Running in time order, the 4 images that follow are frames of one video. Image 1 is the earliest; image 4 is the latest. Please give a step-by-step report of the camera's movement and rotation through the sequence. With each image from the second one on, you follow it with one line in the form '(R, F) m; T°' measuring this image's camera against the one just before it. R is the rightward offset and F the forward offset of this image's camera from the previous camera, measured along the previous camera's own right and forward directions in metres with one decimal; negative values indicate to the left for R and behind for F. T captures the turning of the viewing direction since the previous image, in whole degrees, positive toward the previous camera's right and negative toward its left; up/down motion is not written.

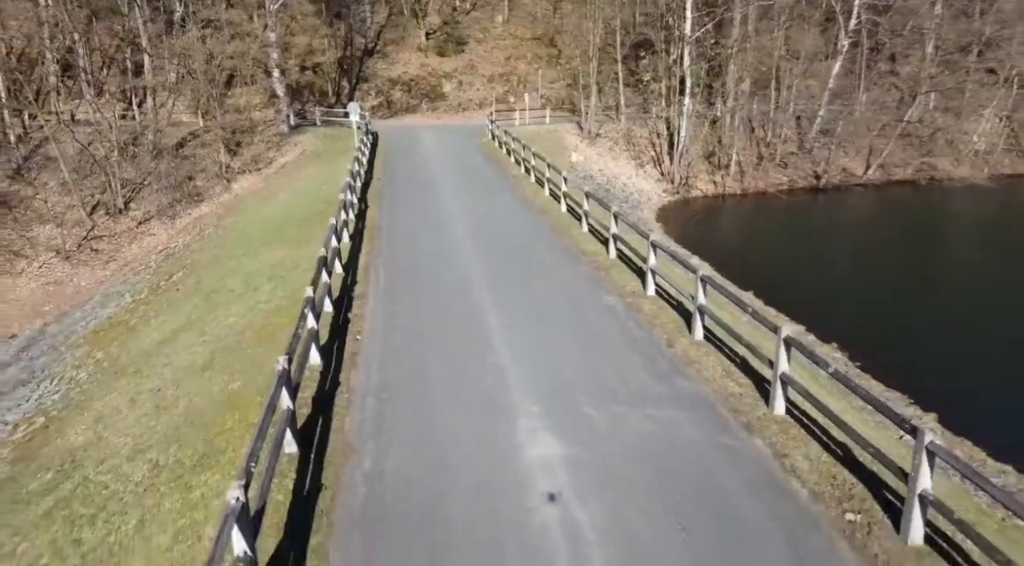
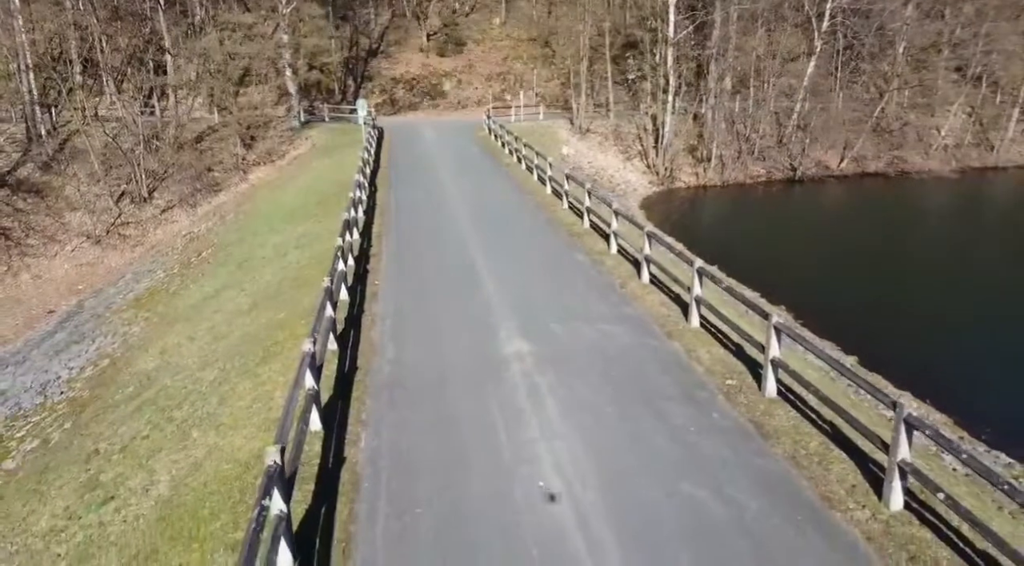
(+0.2, -2.4) m; 0°
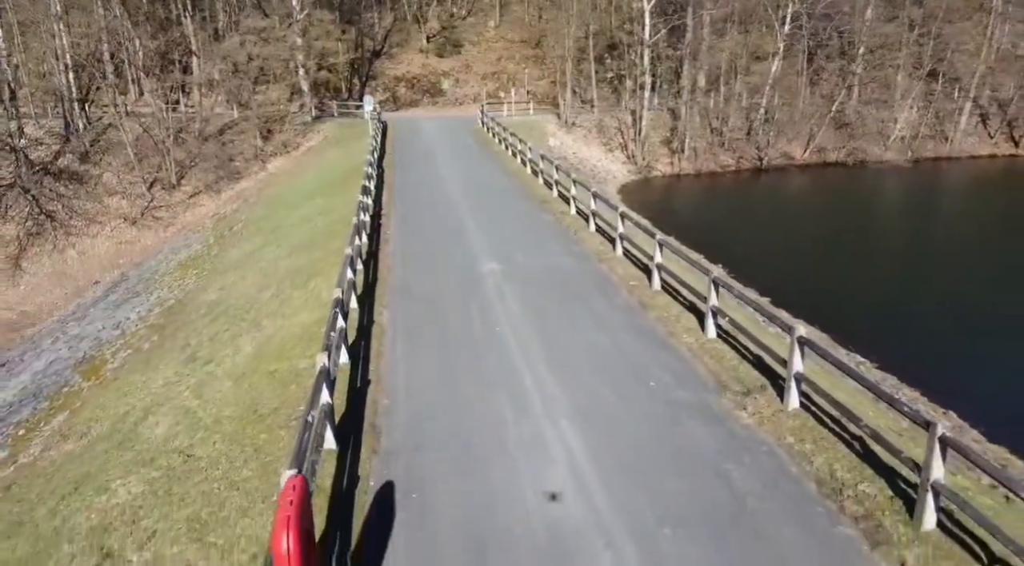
(+0.5, -3.8) m; 0°
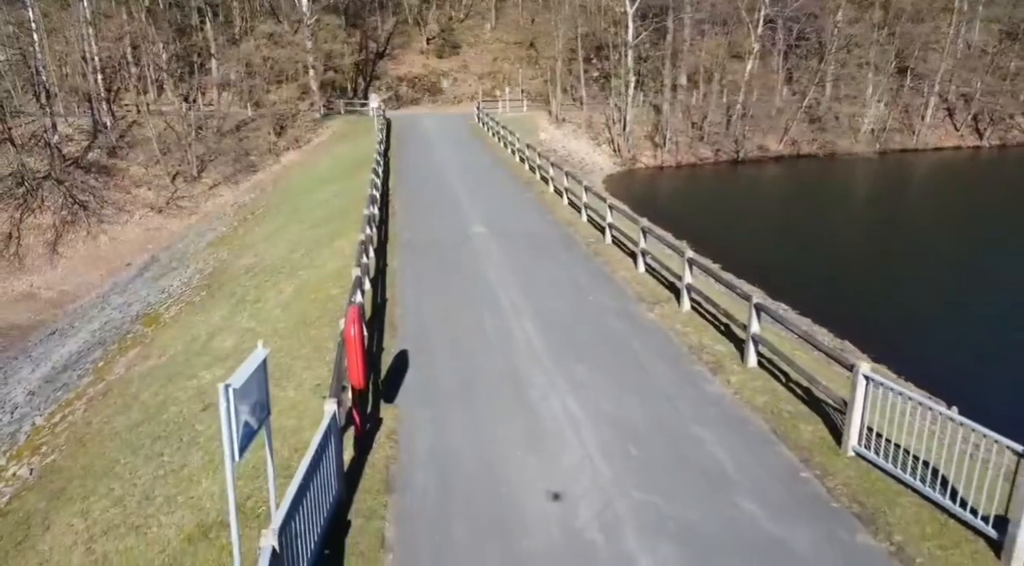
(+0.4, -3.2) m; 0°
